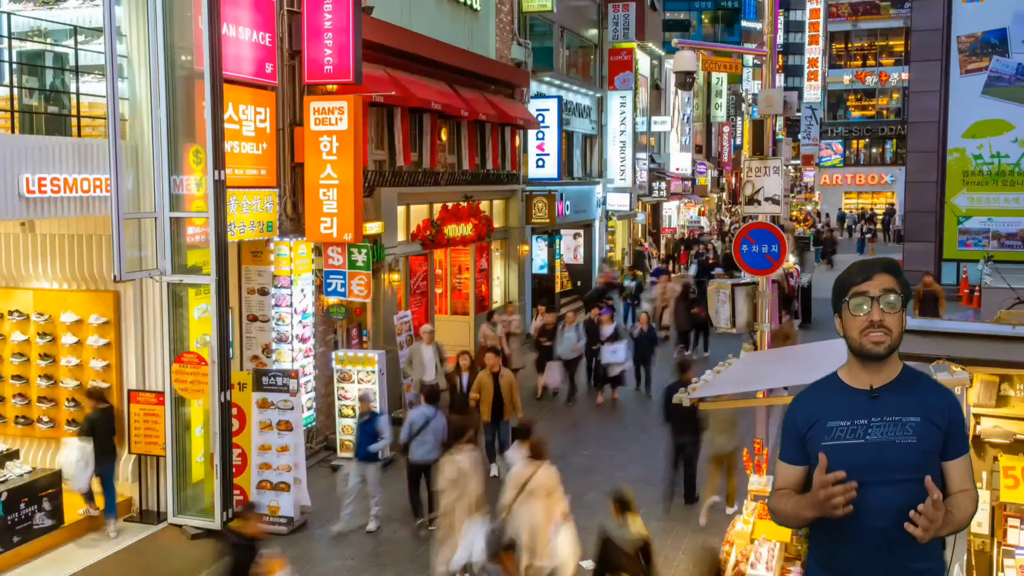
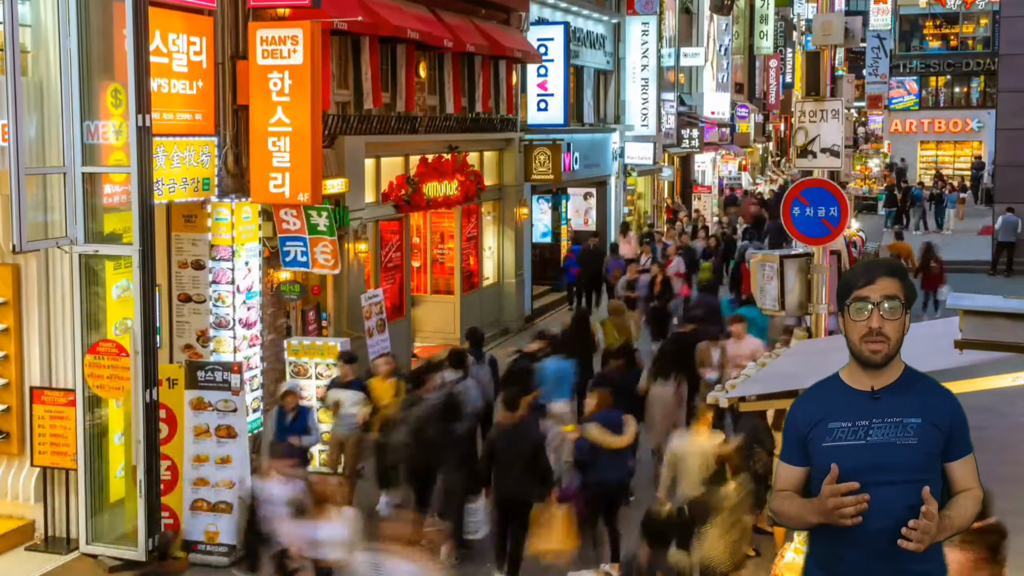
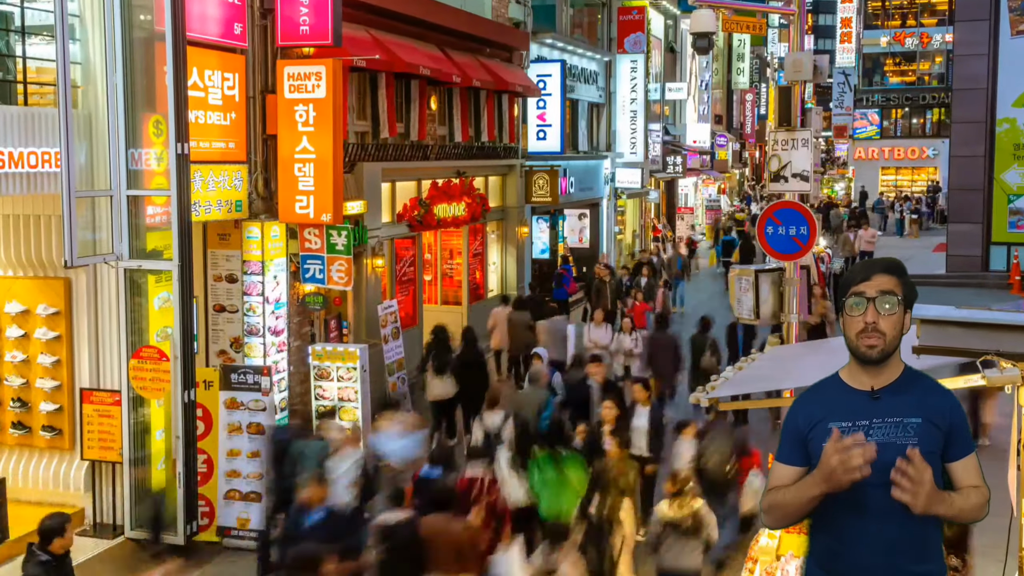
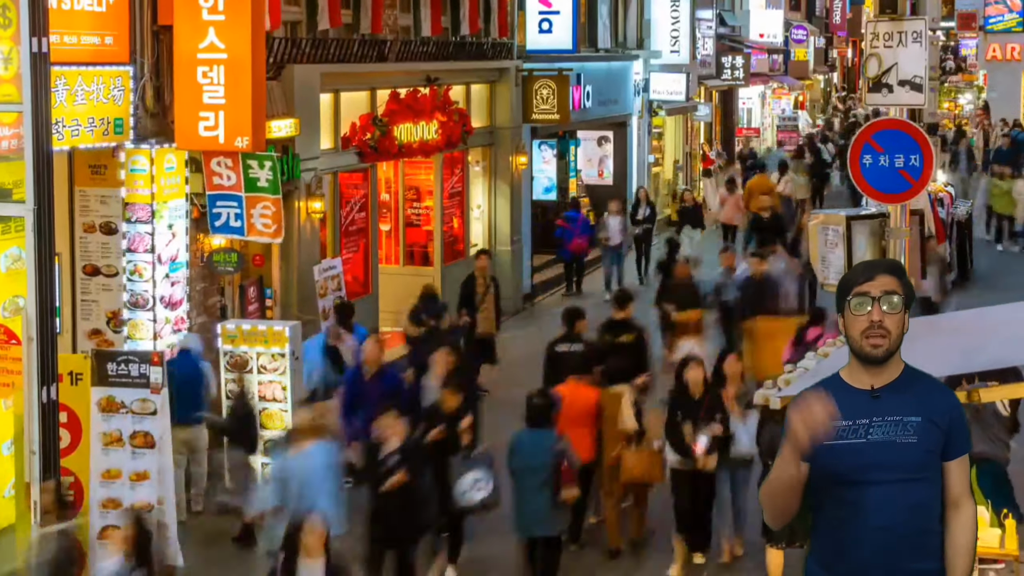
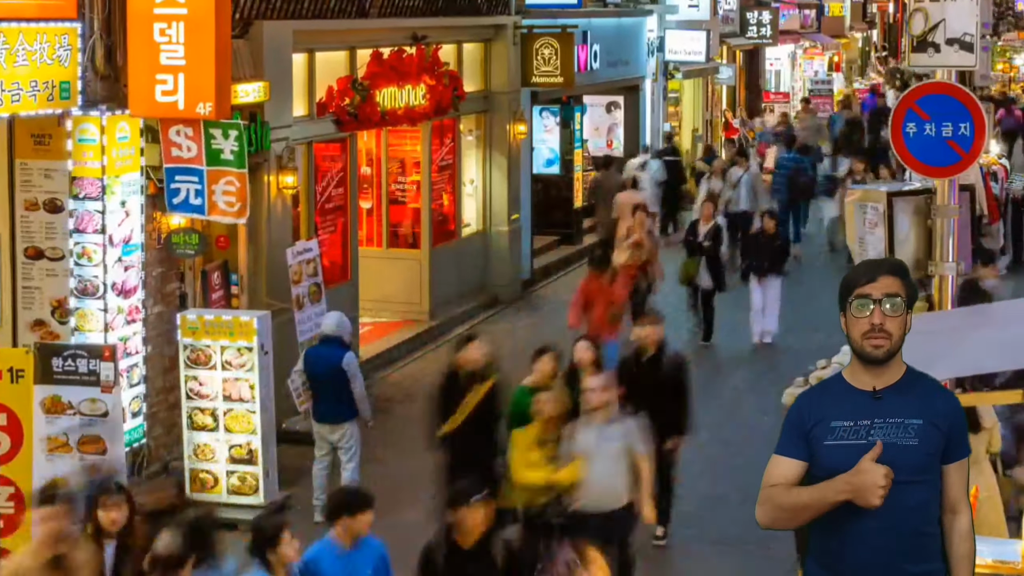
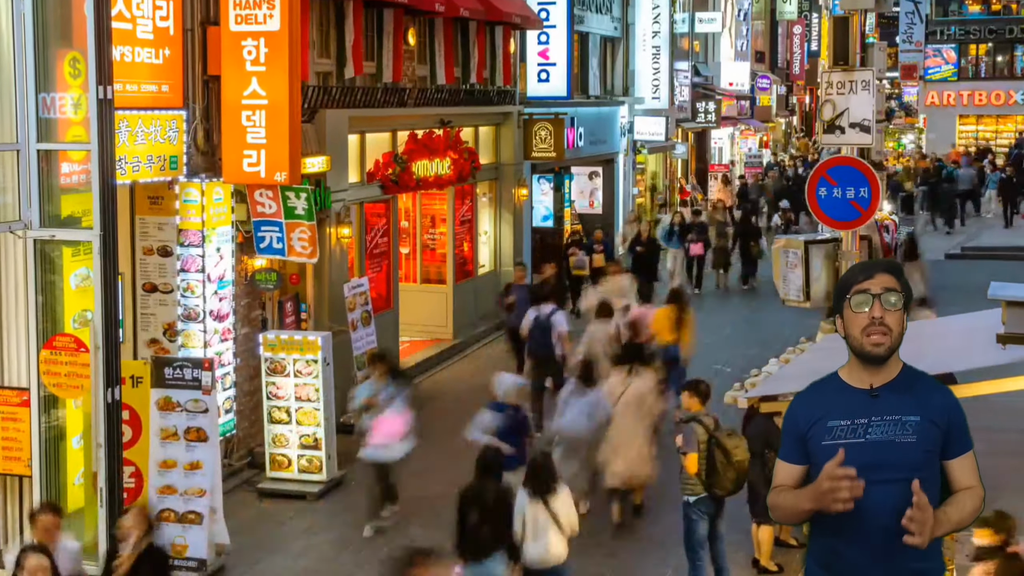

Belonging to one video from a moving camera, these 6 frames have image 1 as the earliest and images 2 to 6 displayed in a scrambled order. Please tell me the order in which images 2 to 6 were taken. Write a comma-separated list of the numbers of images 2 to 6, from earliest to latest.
3, 2, 6, 4, 5
